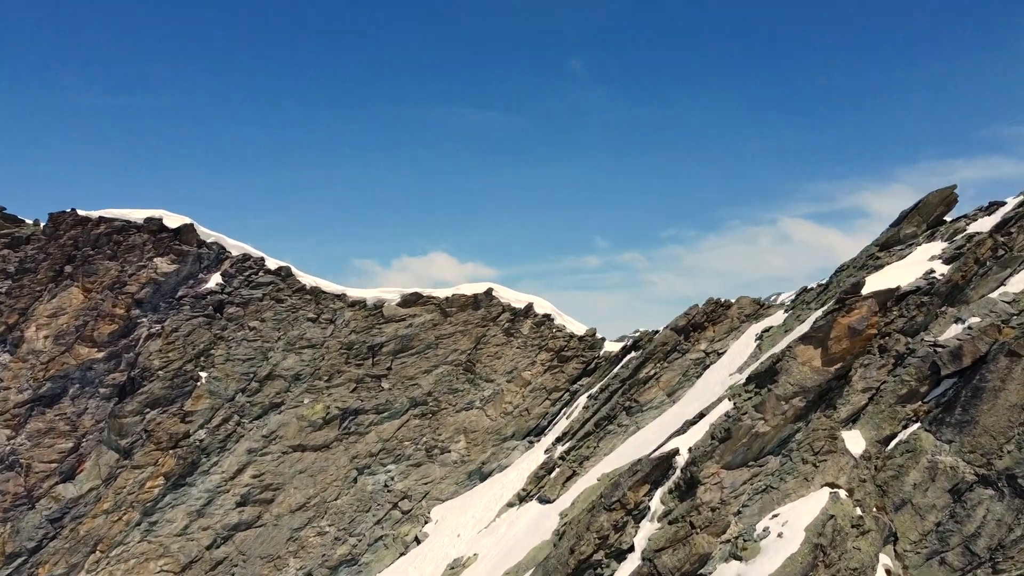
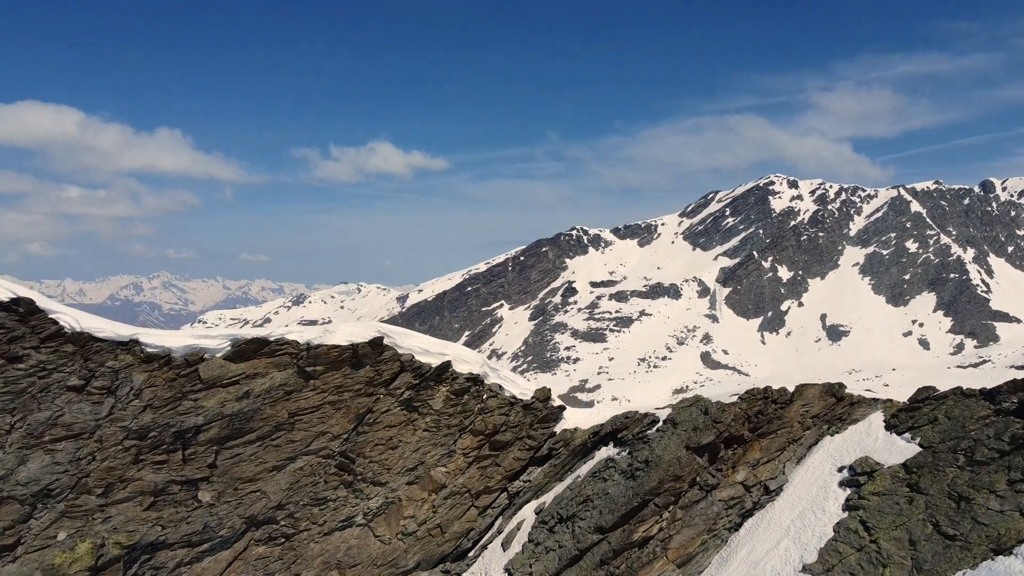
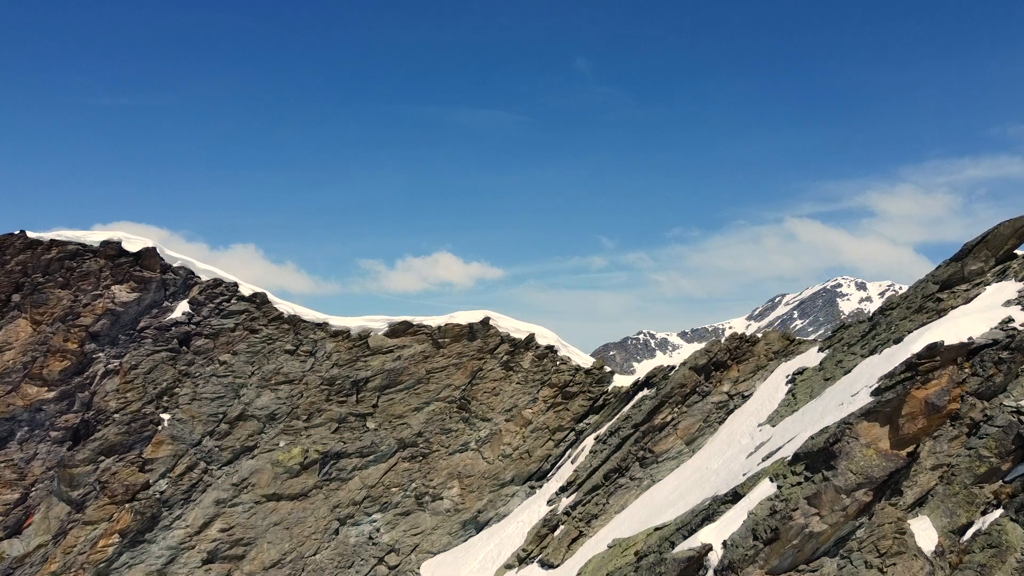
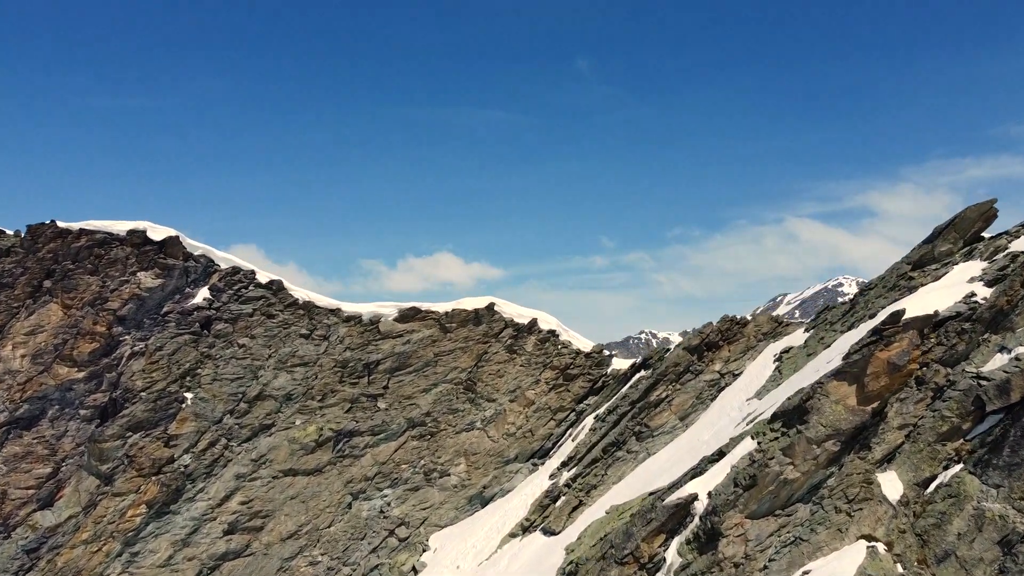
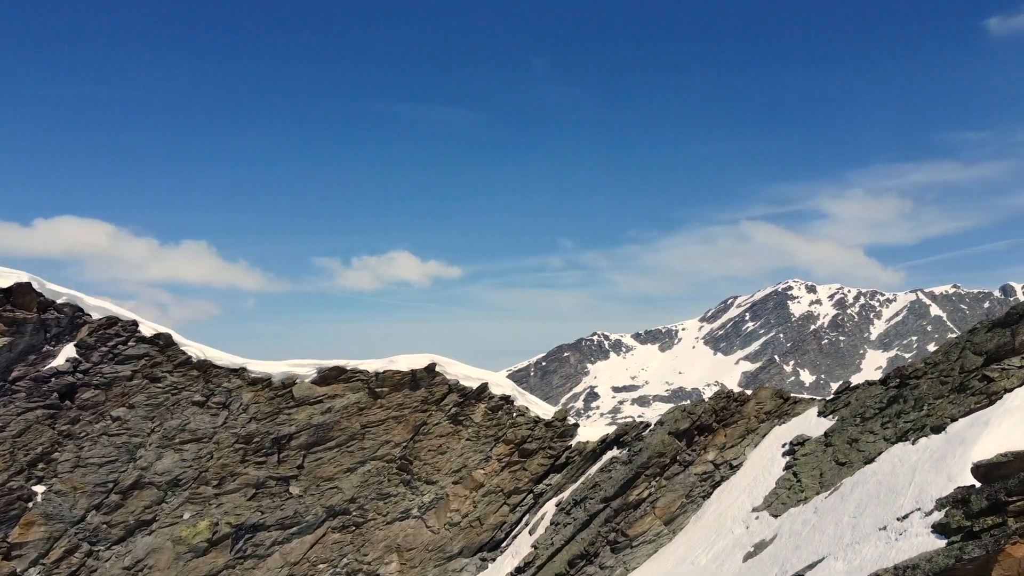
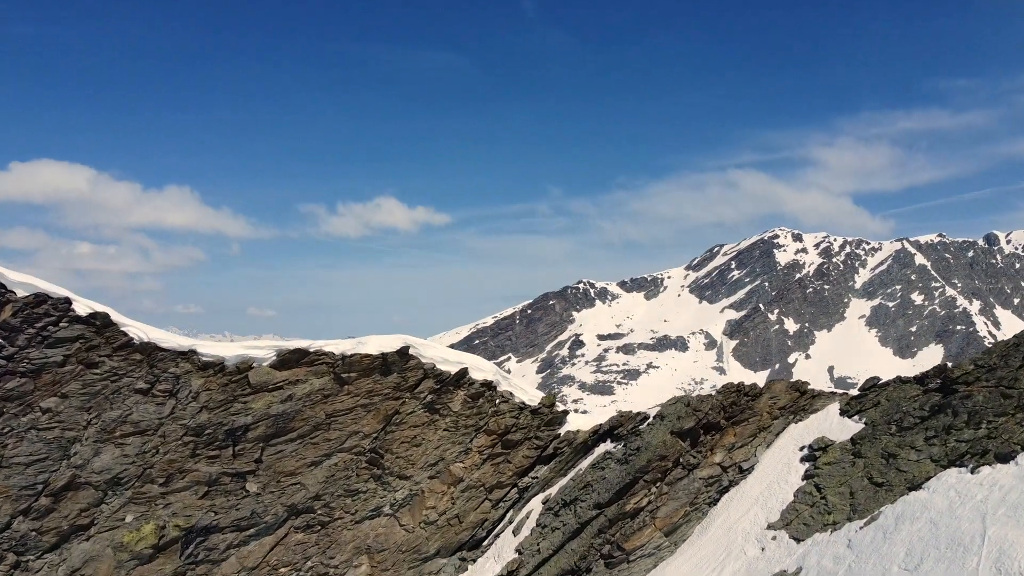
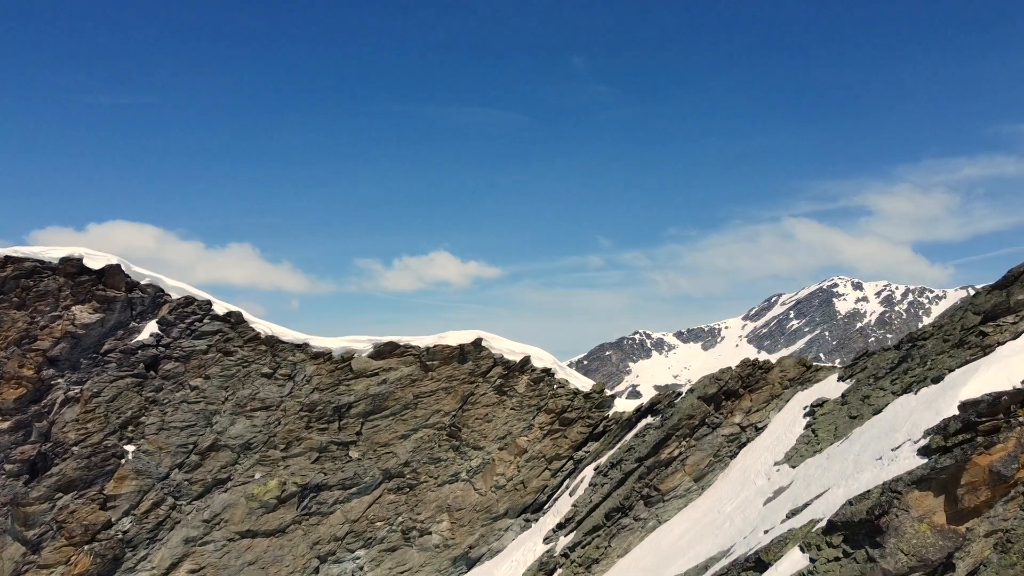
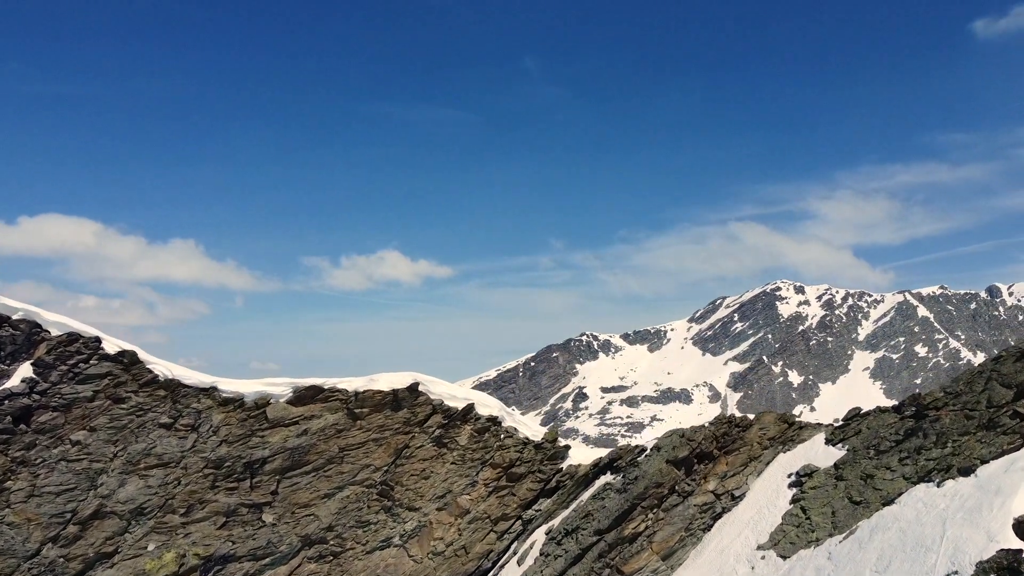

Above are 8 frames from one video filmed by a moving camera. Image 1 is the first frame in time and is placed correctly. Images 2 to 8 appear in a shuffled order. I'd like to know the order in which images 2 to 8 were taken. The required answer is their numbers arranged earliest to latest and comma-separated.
4, 3, 7, 5, 8, 6, 2
